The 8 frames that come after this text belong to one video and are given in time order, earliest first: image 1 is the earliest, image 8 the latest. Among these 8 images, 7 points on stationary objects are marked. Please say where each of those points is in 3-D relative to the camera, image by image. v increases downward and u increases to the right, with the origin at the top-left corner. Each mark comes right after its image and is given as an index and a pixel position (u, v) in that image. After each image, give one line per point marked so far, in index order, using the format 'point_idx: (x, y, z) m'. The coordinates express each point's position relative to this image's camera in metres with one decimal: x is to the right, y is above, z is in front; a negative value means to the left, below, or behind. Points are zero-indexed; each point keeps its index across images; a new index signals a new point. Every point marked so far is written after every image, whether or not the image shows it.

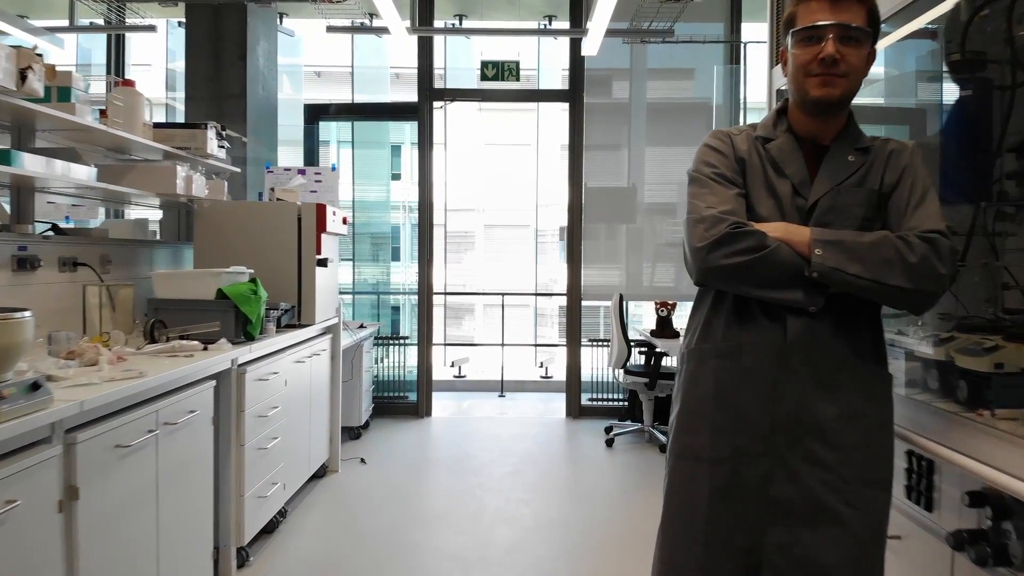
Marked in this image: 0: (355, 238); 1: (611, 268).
0: (-3.5, +1.1, +4.8) m
1: (+2.2, +0.5, +4.7) m
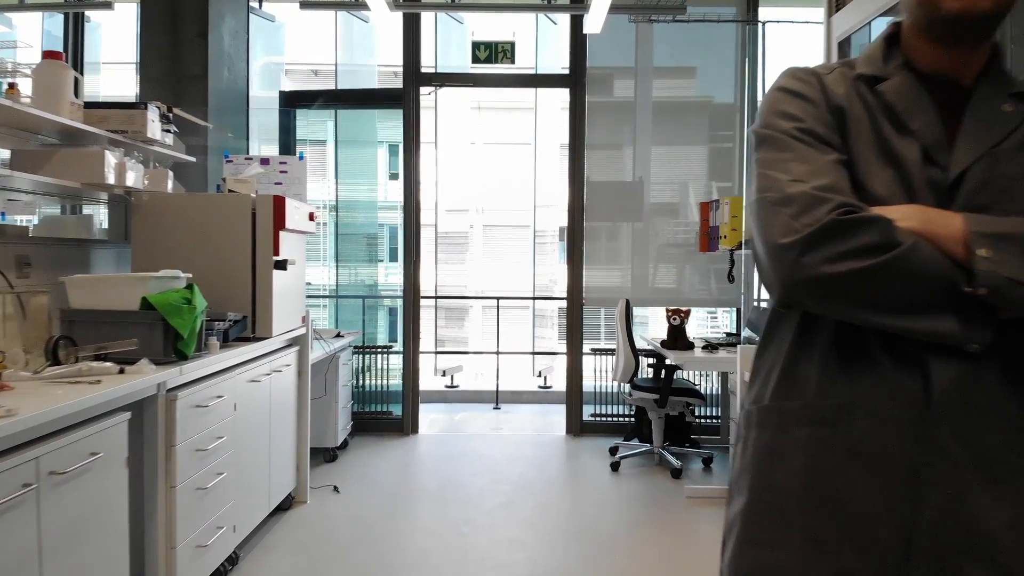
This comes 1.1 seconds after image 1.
0: (-3.6, +1.0, +4.4) m
1: (+2.1, +0.4, +4.3) m
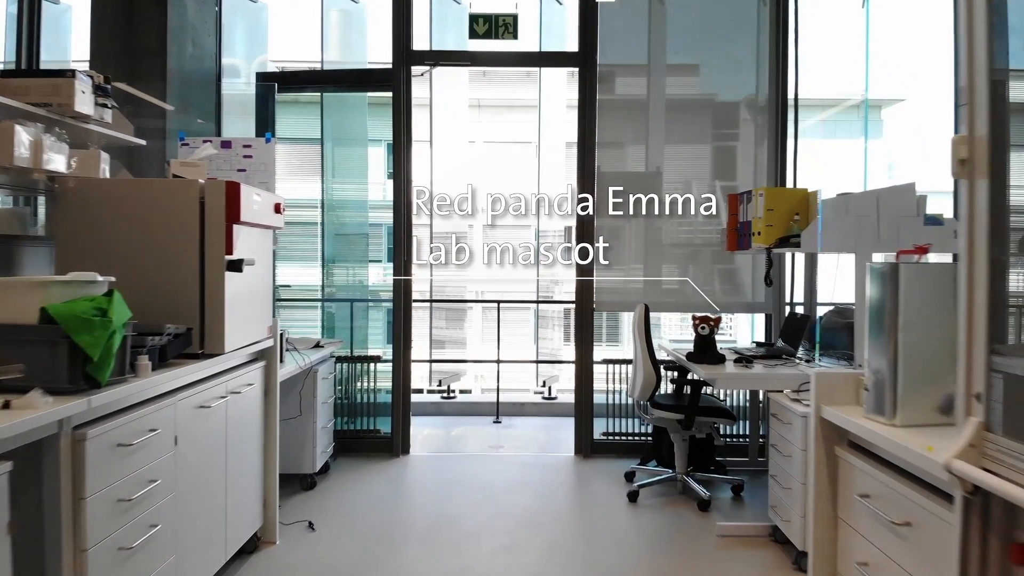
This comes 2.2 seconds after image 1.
0: (-3.5, +1.0, +4.0) m
1: (+2.1, +0.4, +3.9) m
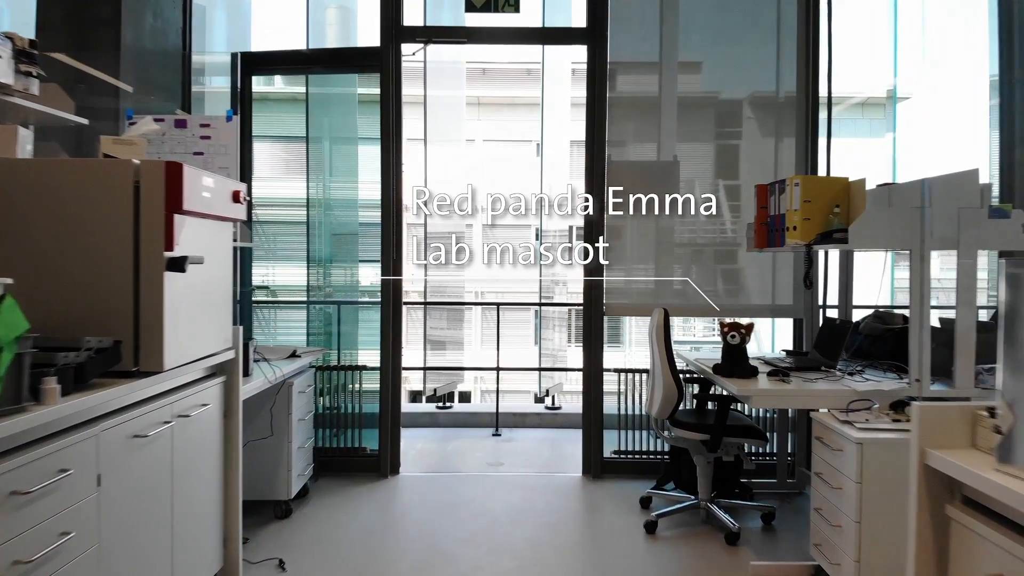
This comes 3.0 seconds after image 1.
0: (-3.5, +1.0, +3.6) m
1: (+2.1, +0.3, +3.5) m
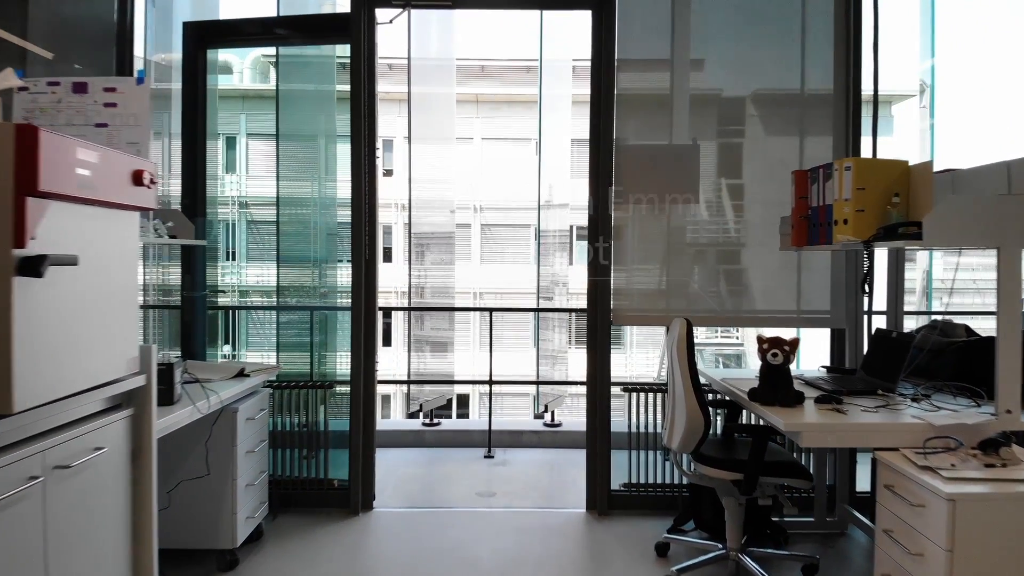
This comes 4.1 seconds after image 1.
0: (-3.6, +0.9, +3.1) m
1: (+2.0, +0.3, +3.1) m
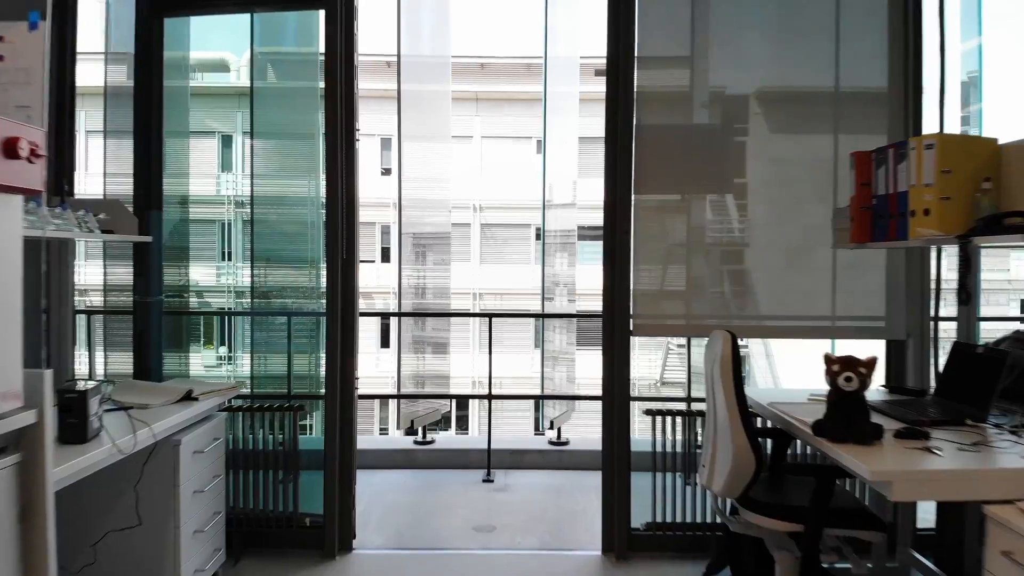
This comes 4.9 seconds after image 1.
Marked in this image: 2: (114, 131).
0: (-3.6, +0.8, +2.7) m
1: (+2.1, +0.2, +2.7) m
2: (-4.9, +1.9, +2.7) m
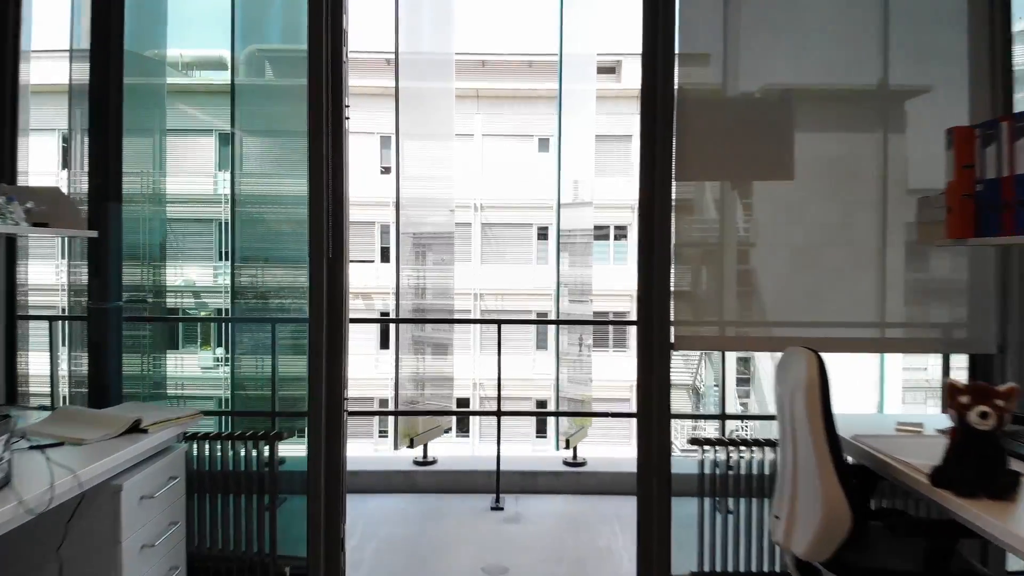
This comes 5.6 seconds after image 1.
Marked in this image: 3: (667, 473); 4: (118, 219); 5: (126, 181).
0: (-3.4, +0.8, +2.4) m
1: (+2.2, +0.2, +2.3) m
2: (-4.8, +1.8, +2.4) m
3: (+1.5, -1.8, +2.2) m
4: (-4.2, +0.8, +2.3) m
5: (-4.1, +1.3, +2.4) m
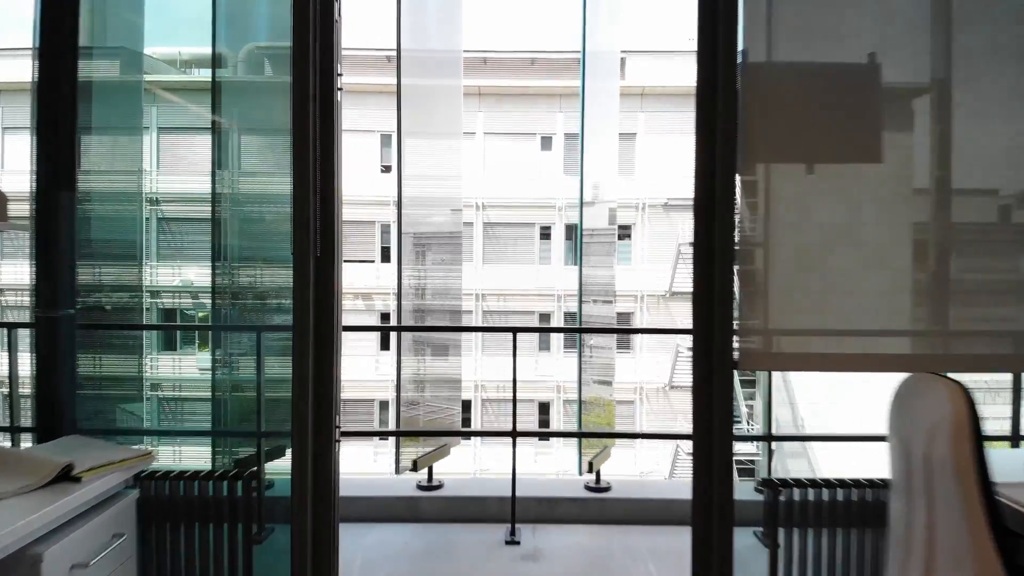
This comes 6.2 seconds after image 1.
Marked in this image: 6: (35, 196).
0: (-3.2, +0.8, +2.0) m
1: (+2.4, +0.1, +1.9) m
2: (-4.6, +1.8, +2.0) m
3: (+1.7, -1.9, +1.9) m
4: (-4.0, +0.7, +2.0) m
5: (-3.9, +1.2, +2.0) m
6: (-4.3, +1.0, +2.0) m
